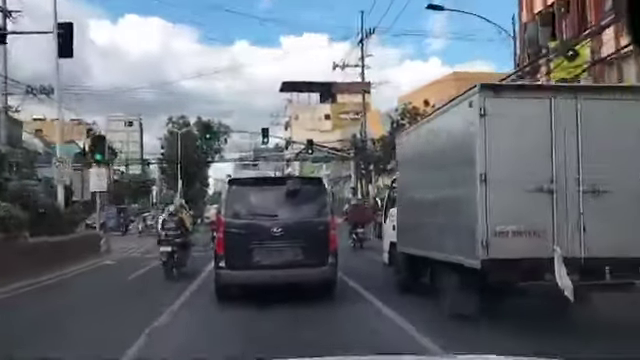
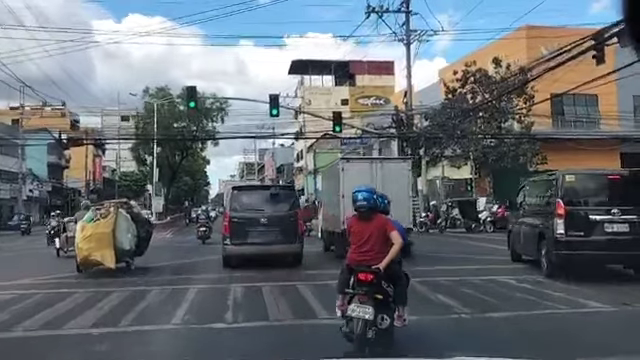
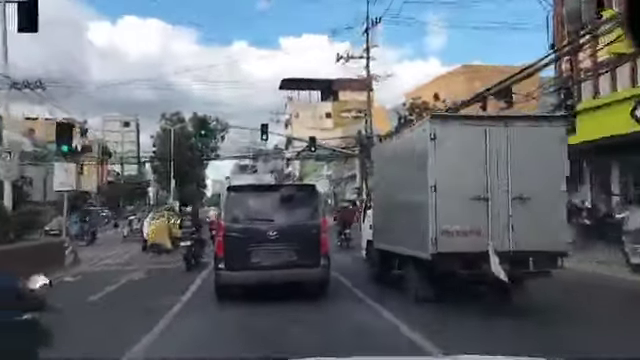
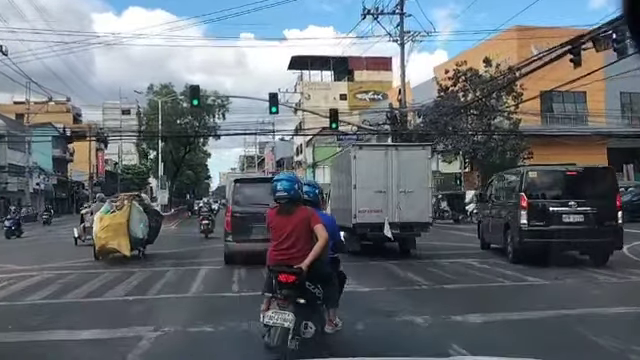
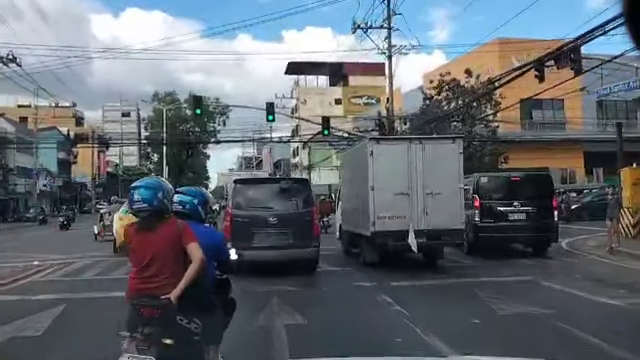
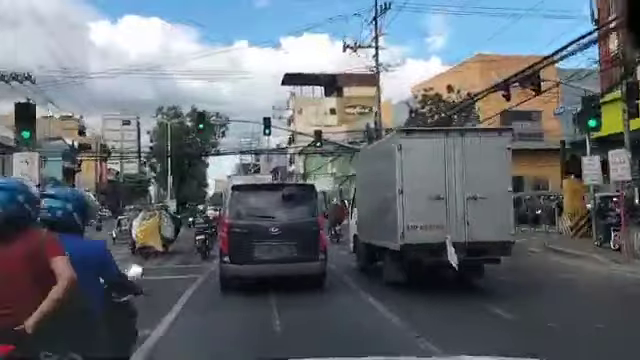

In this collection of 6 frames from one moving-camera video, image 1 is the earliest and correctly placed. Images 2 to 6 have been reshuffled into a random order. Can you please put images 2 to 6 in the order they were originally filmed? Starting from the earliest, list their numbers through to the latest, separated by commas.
3, 6, 5, 4, 2
